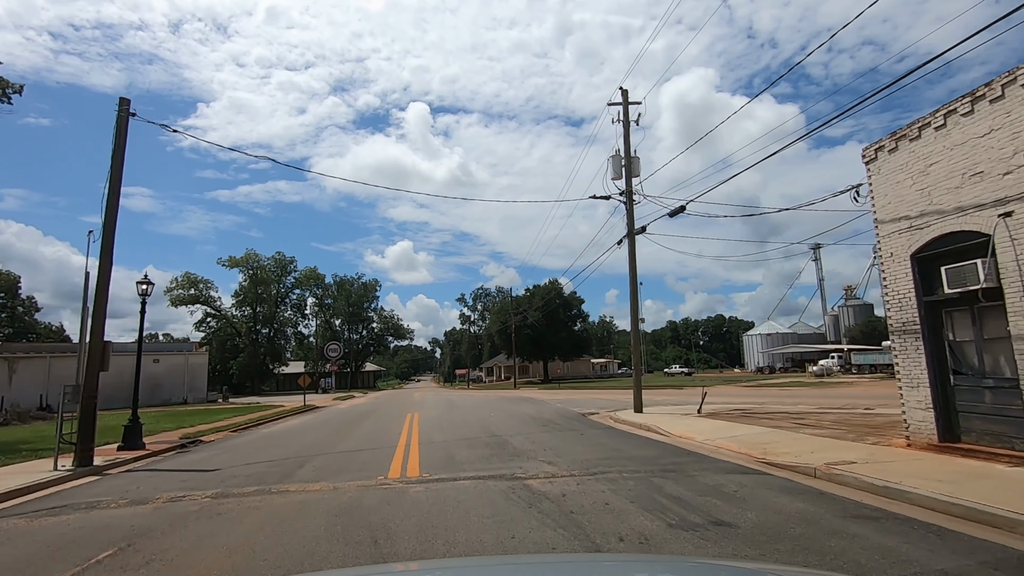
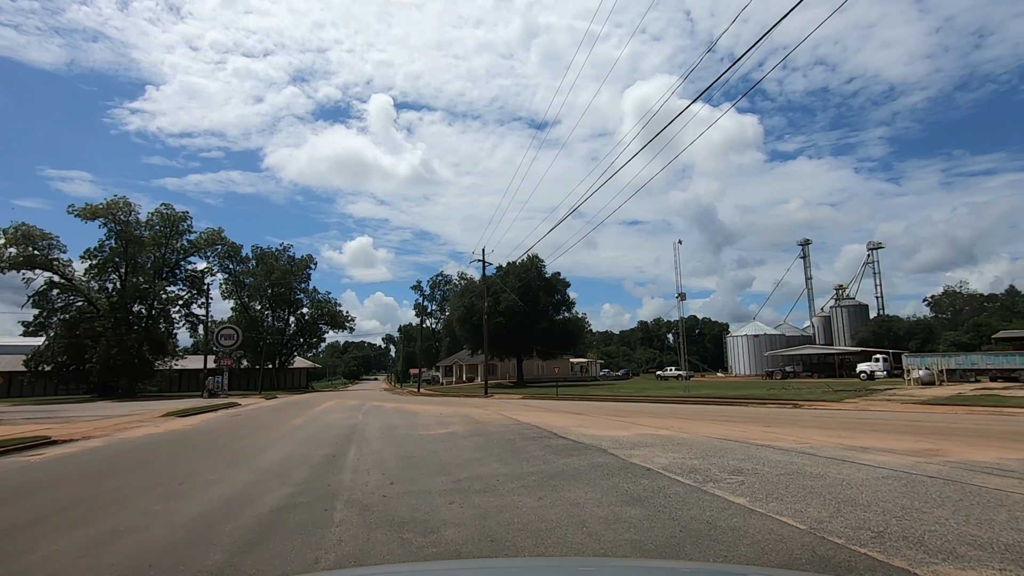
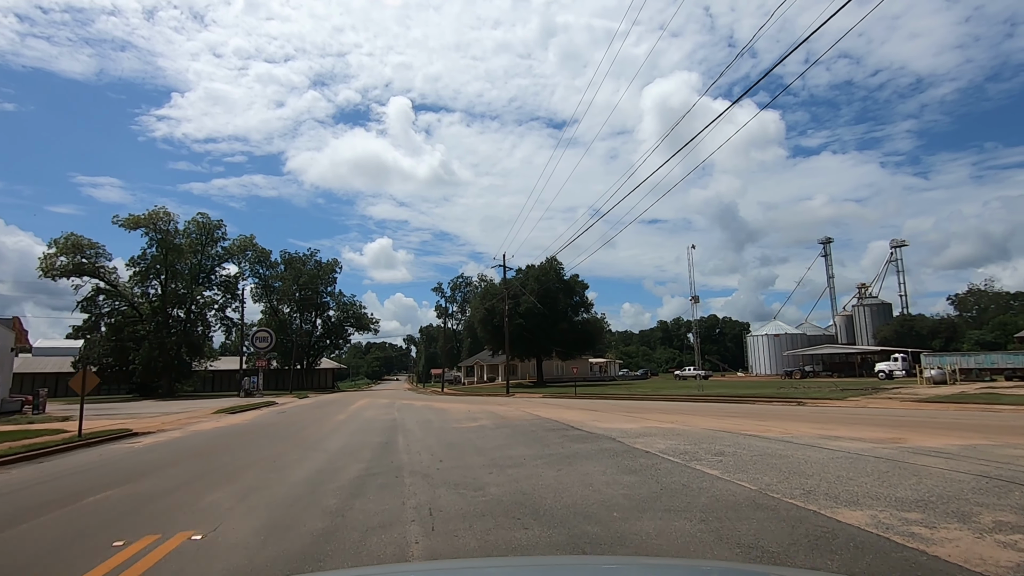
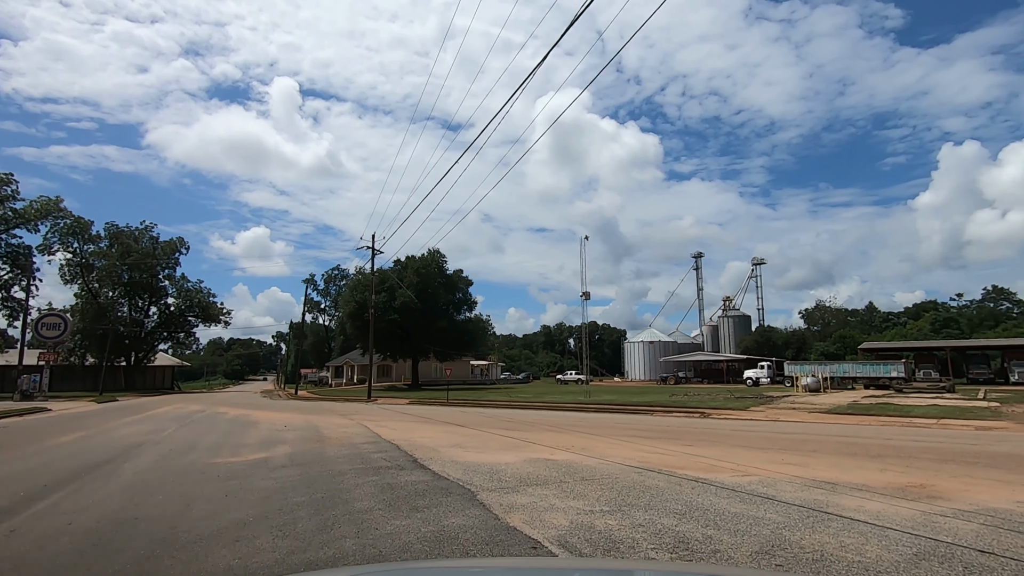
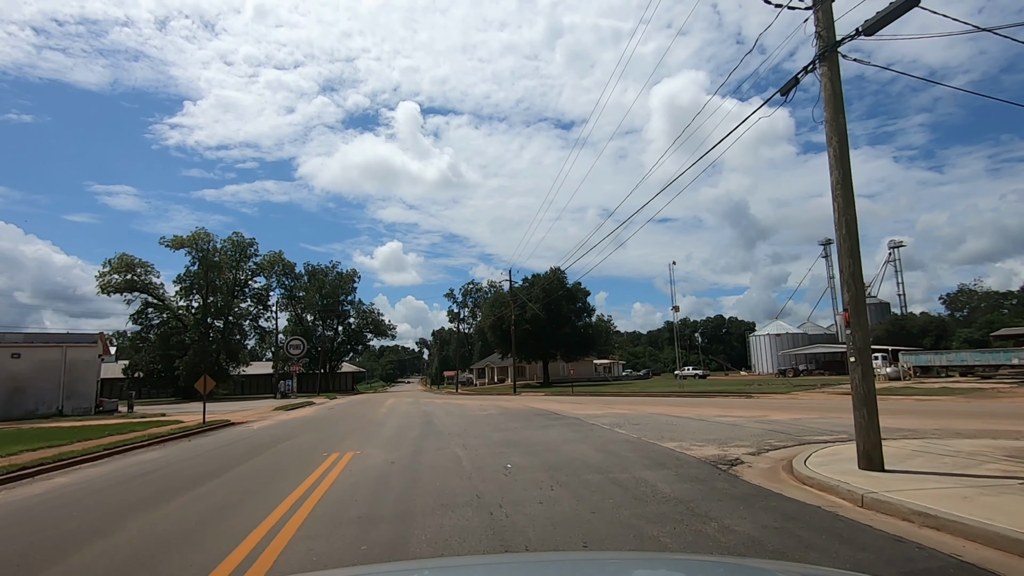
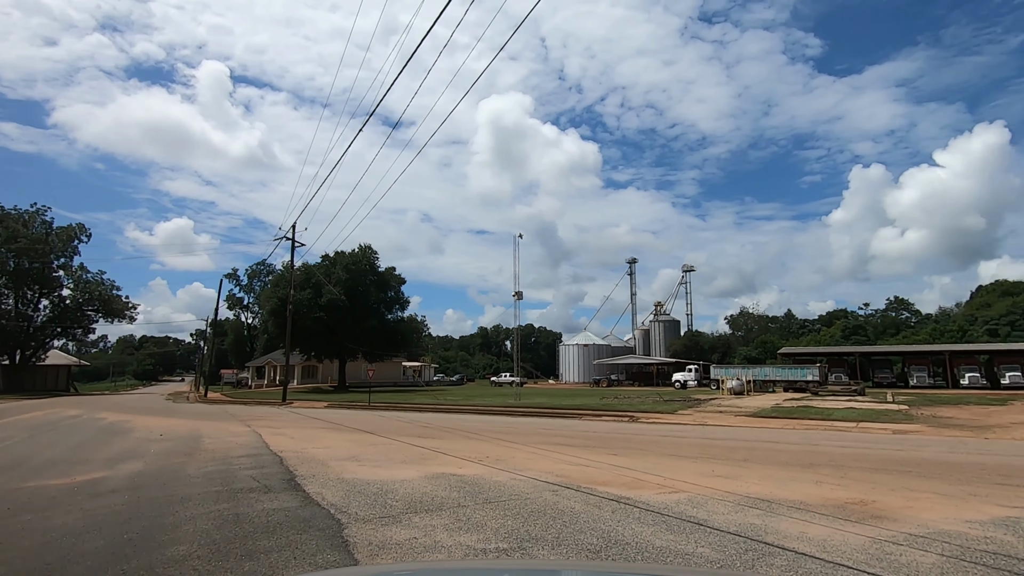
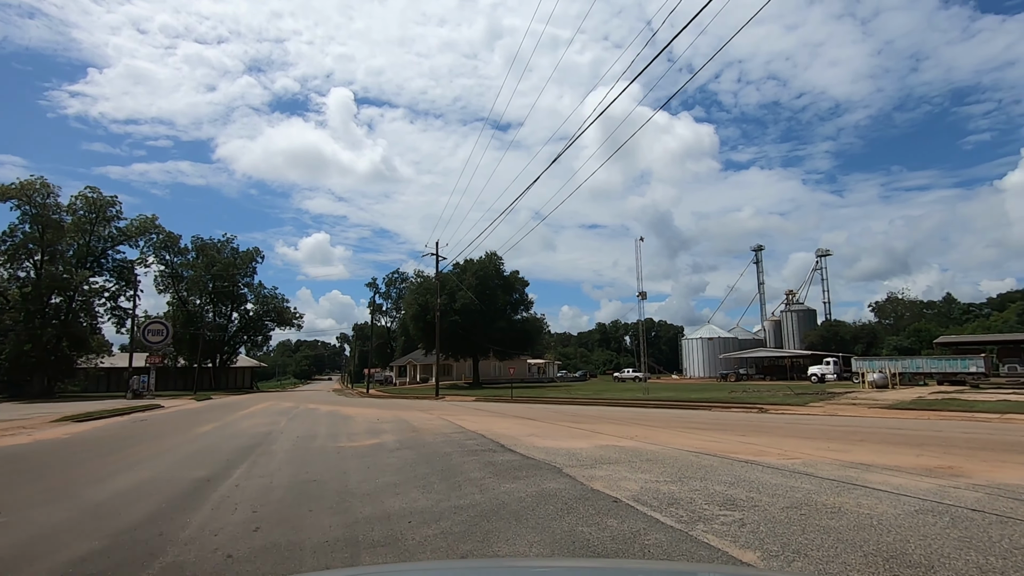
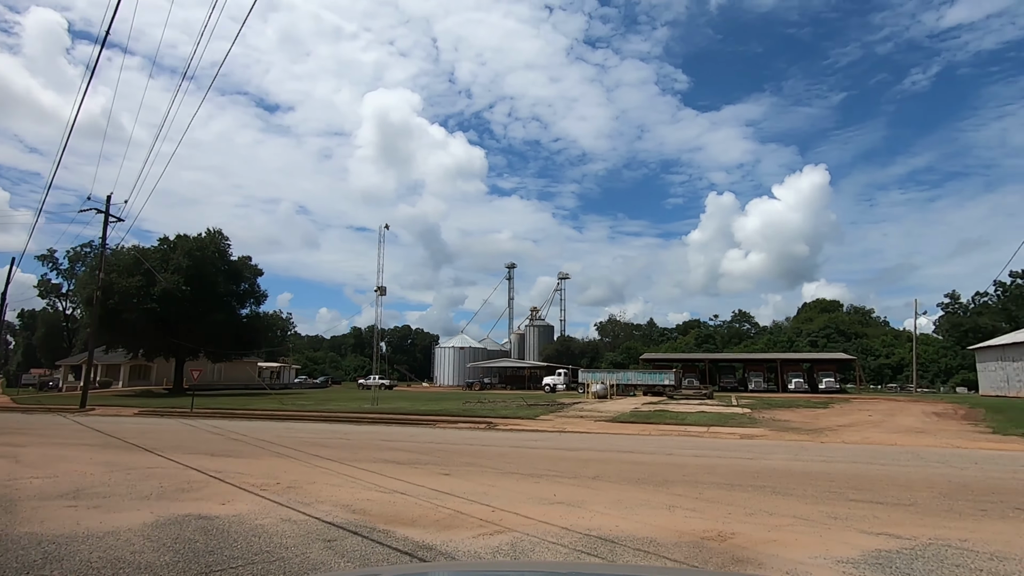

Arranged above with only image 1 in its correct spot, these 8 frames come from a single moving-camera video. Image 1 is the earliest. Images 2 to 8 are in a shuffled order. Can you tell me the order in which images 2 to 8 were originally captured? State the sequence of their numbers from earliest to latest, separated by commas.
5, 3, 2, 7, 4, 6, 8
